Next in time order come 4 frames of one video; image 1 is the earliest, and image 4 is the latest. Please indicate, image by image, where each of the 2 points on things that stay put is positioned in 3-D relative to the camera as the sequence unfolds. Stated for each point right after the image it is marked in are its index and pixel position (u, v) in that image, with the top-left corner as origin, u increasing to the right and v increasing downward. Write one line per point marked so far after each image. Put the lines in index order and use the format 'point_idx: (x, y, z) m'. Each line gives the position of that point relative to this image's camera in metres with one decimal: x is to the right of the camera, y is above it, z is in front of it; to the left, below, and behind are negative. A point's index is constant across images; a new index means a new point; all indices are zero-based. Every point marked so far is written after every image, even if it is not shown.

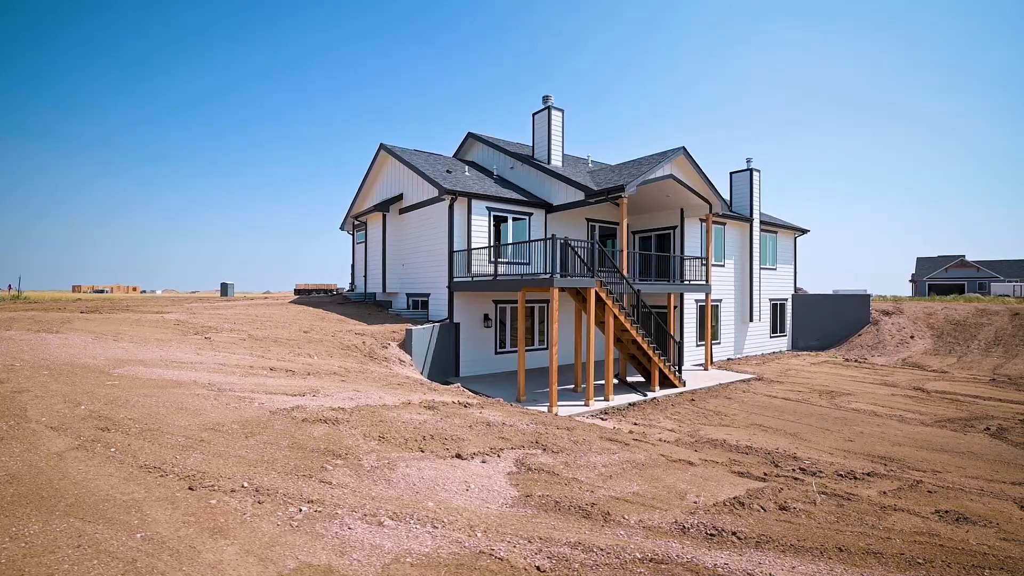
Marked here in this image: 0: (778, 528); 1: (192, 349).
0: (+2.1, -1.9, +4.1) m
1: (-5.3, -1.0, +8.4) m
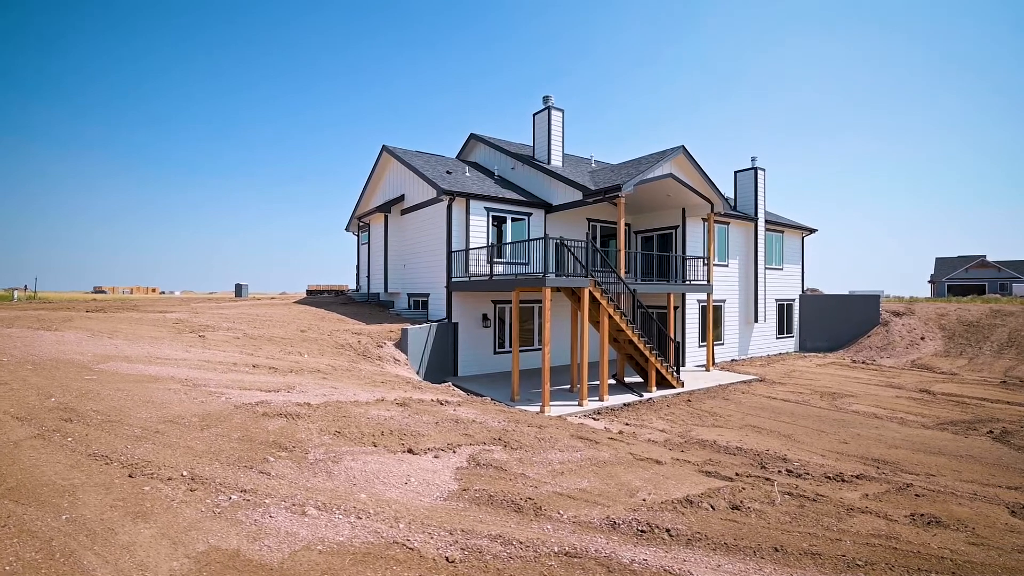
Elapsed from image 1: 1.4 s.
0: (+1.6, -1.9, +4.1) m
1: (-5.6, -1.0, +8.6) m
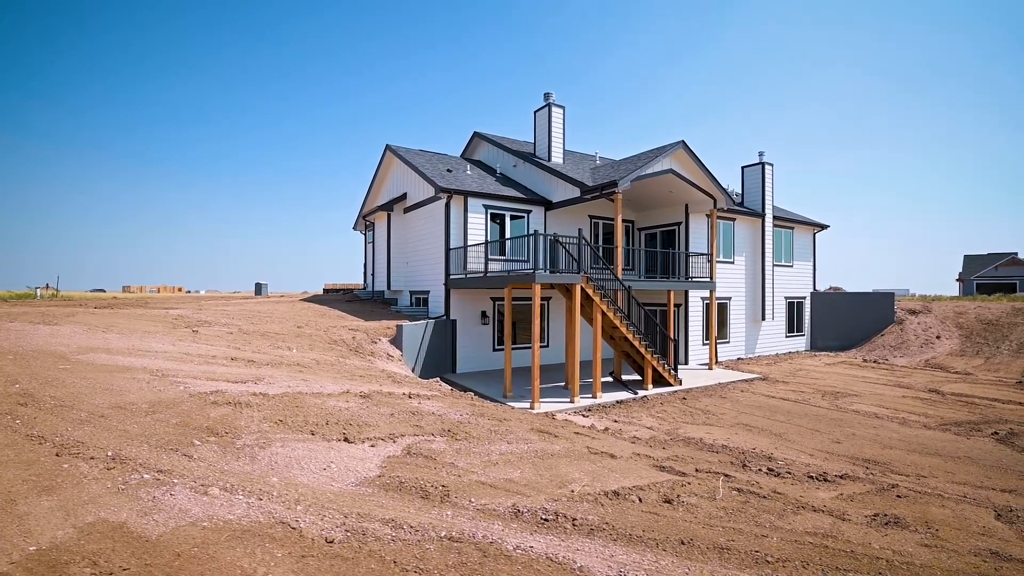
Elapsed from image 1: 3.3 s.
0: (+1.0, -1.8, +4.0) m
1: (-6.0, -0.9, +9.0) m
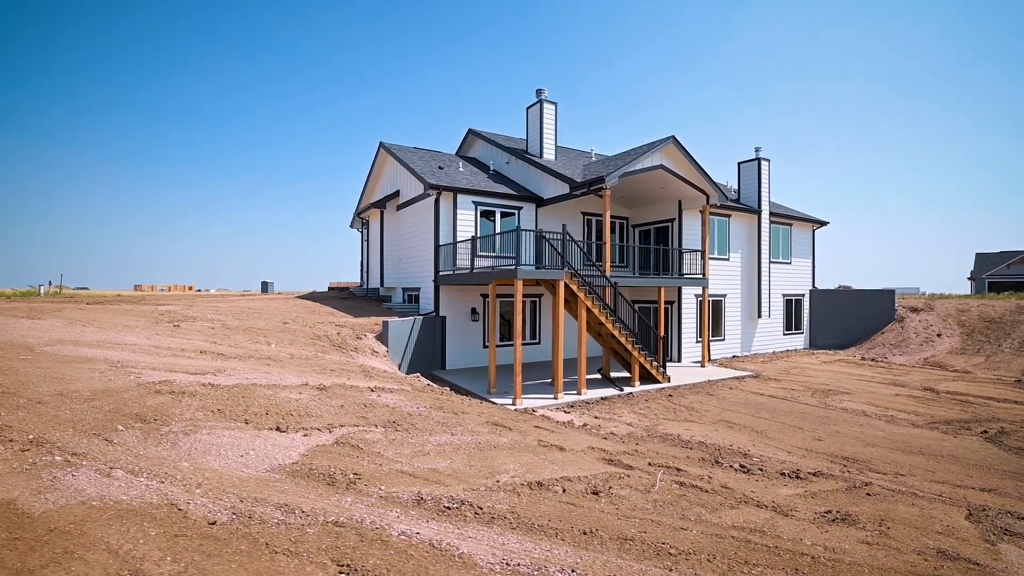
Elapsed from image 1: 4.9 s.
0: (+0.3, -1.7, +4.0) m
1: (-6.5, -0.8, +9.2) m
